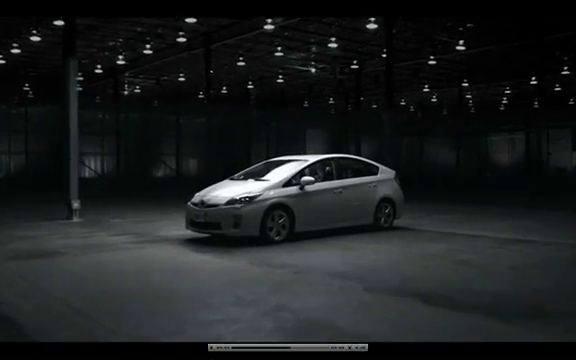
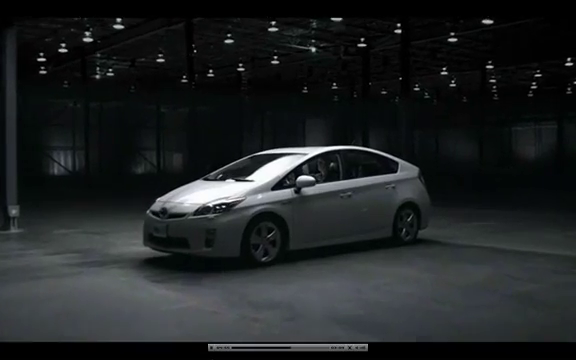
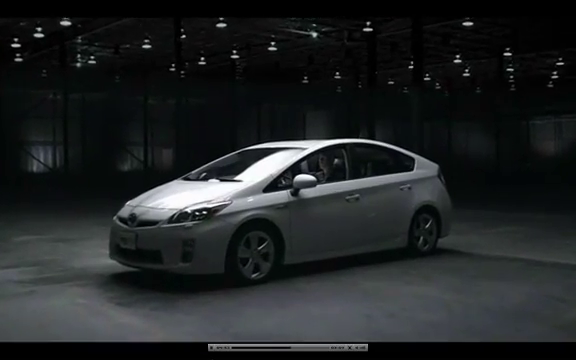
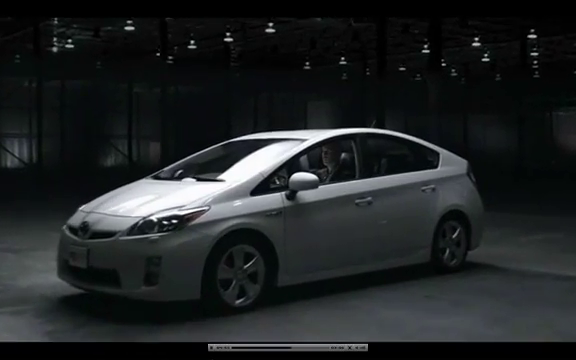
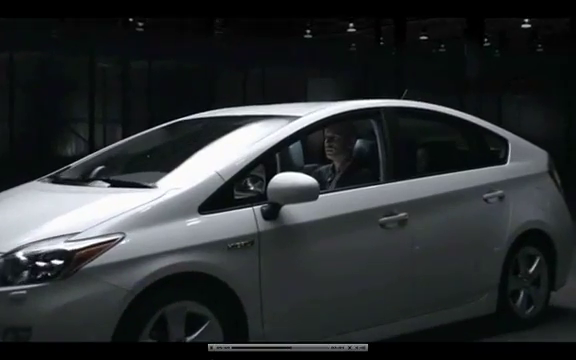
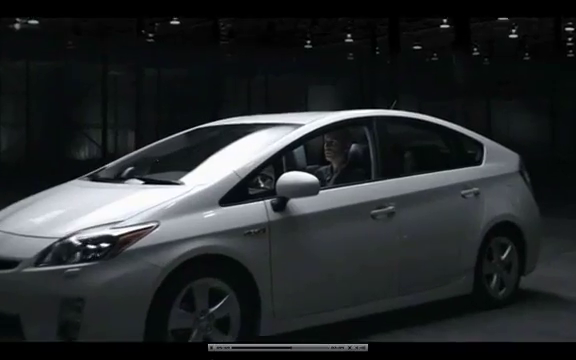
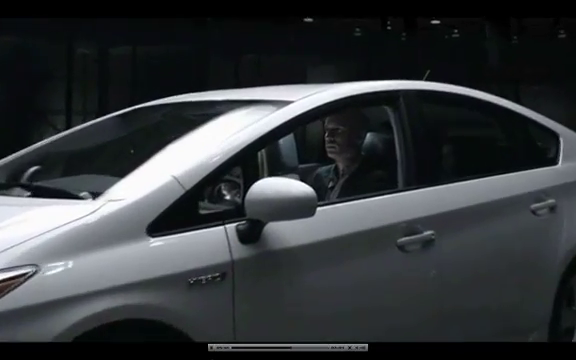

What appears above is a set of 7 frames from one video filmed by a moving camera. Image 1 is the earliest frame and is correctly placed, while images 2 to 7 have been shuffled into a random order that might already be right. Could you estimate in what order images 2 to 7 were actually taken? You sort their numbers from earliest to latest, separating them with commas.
2, 3, 4, 6, 5, 7
